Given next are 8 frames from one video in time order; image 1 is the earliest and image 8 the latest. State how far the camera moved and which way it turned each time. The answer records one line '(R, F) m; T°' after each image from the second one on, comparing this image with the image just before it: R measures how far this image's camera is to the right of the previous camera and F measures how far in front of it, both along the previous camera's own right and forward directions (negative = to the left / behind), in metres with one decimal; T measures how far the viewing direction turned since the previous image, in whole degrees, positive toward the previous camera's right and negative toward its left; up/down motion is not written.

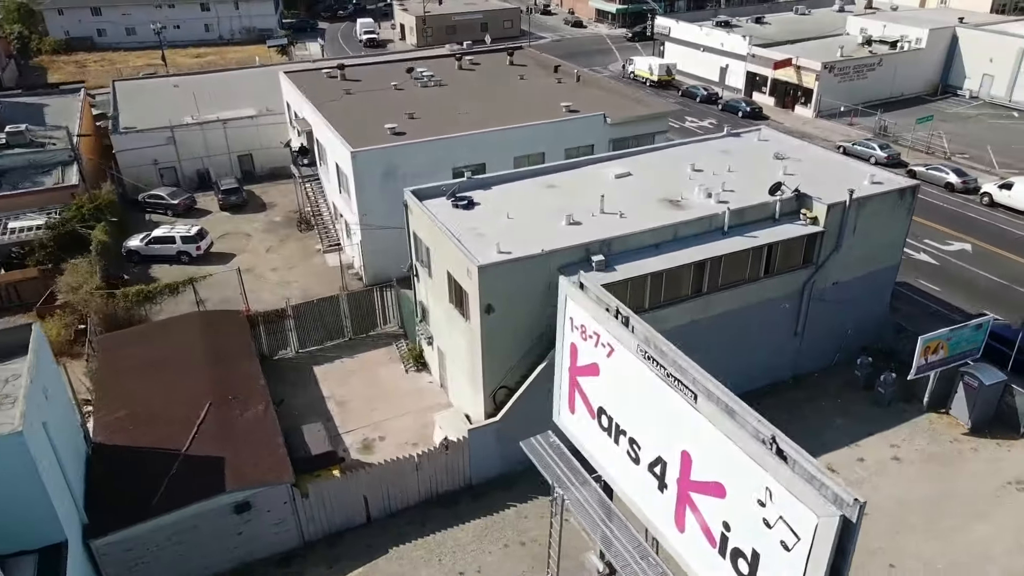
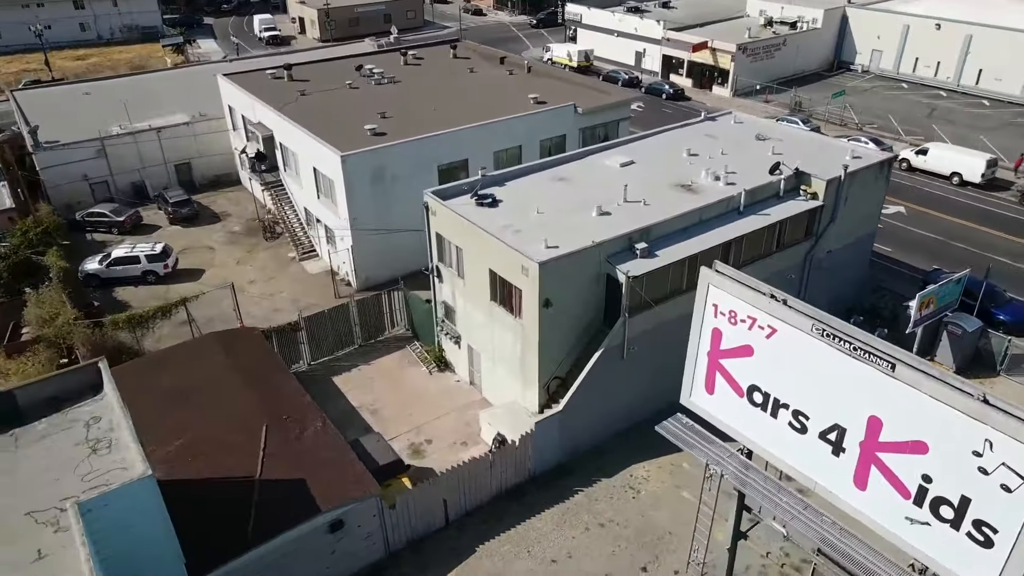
(-4.6, -0.1) m; +9°
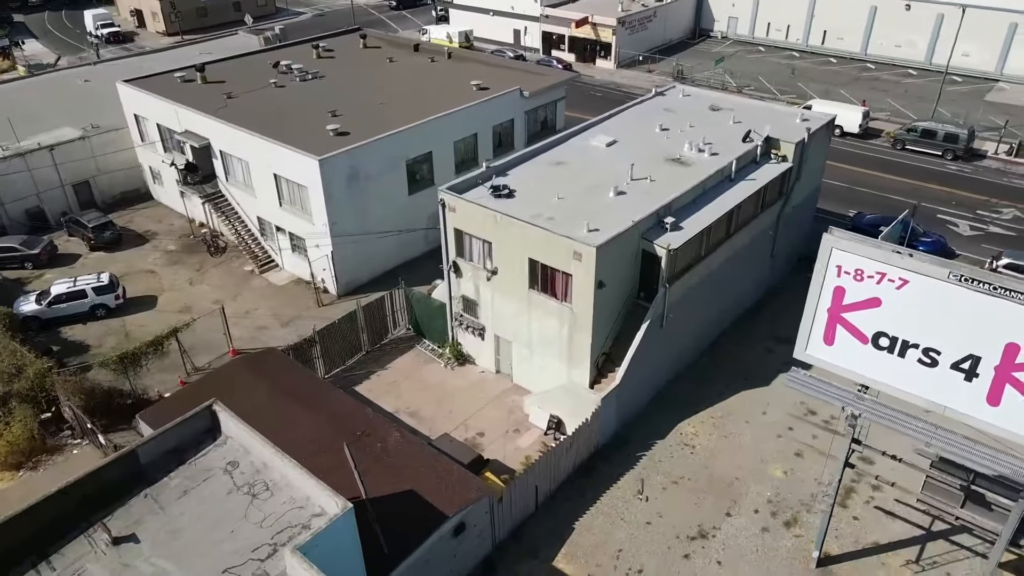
(-6.0, +0.1) m; +12°
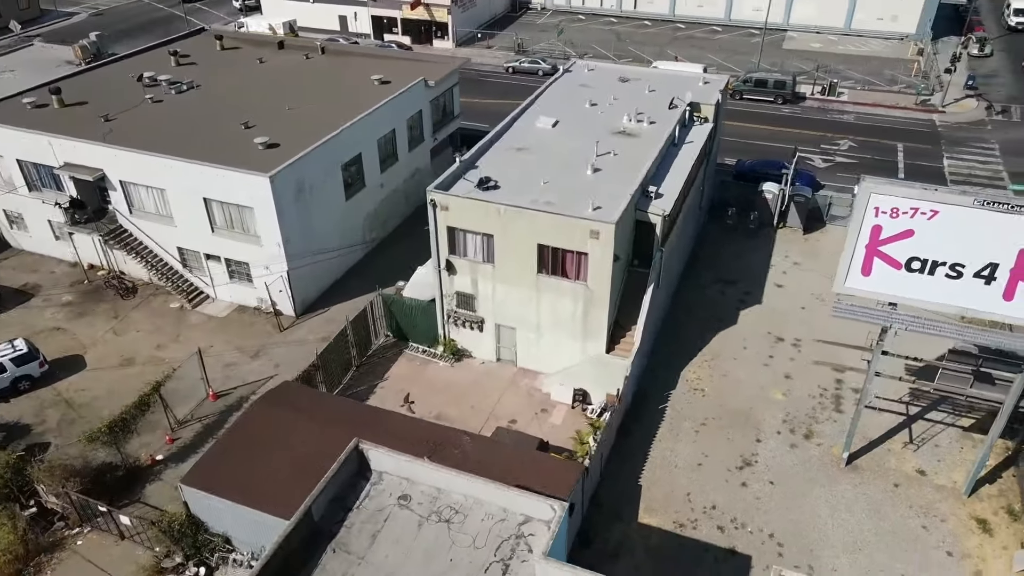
(-6.7, +0.3) m; +15°
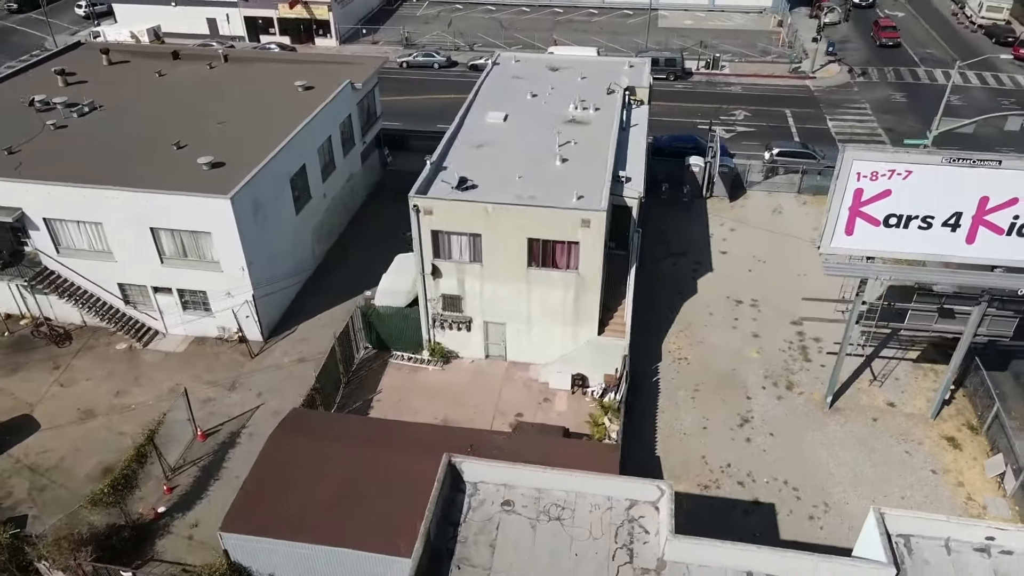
(-4.1, +0.1) m; +10°
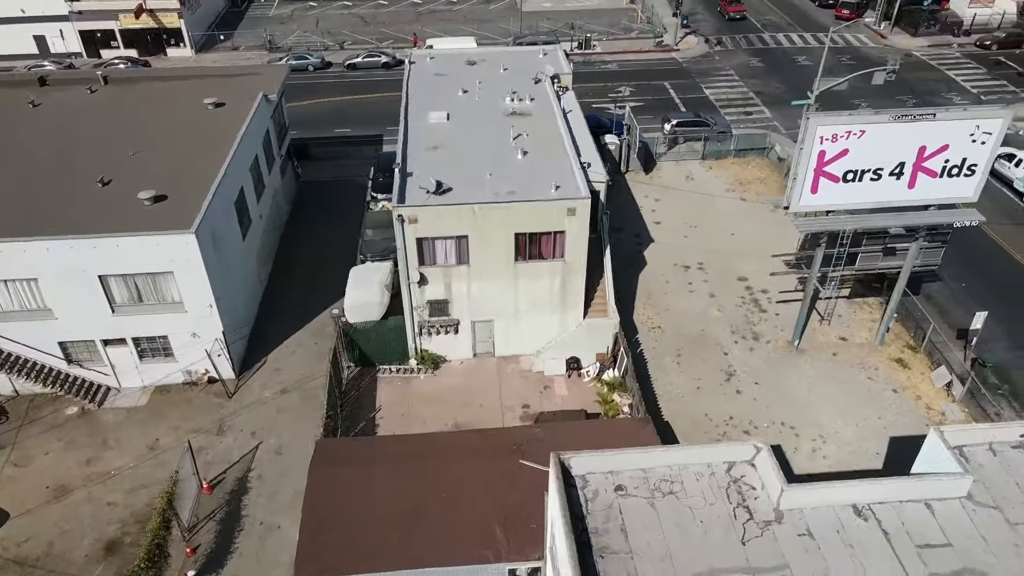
(-4.7, +0.2) m; +12°
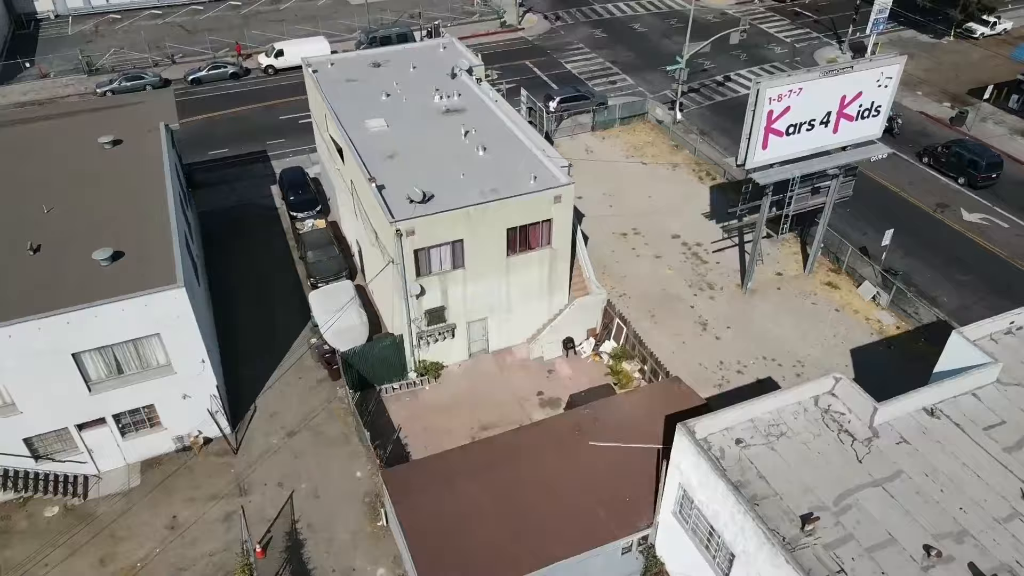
(-6.1, +0.4) m; +14°
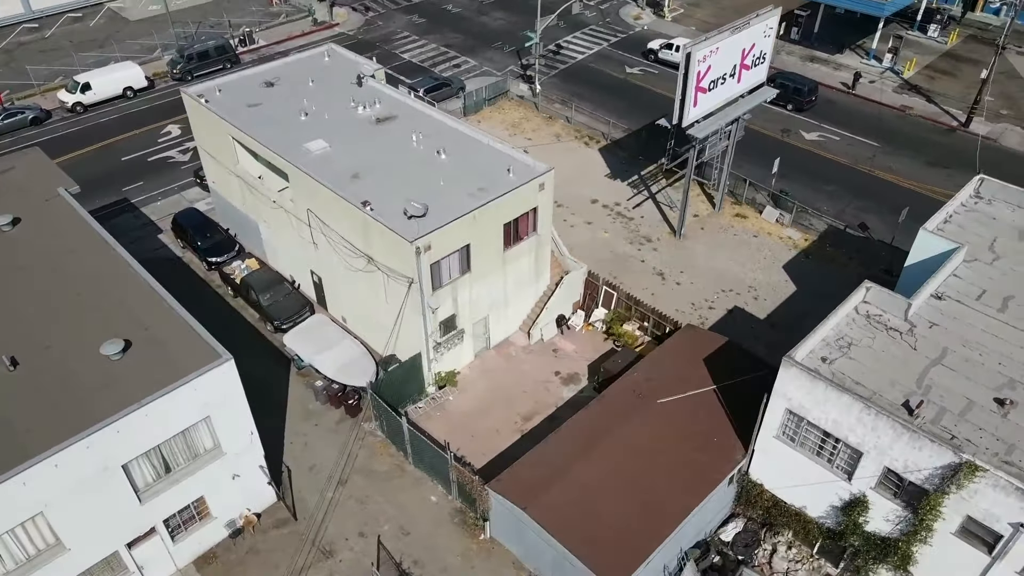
(-7.6, +0.6) m; +17°
